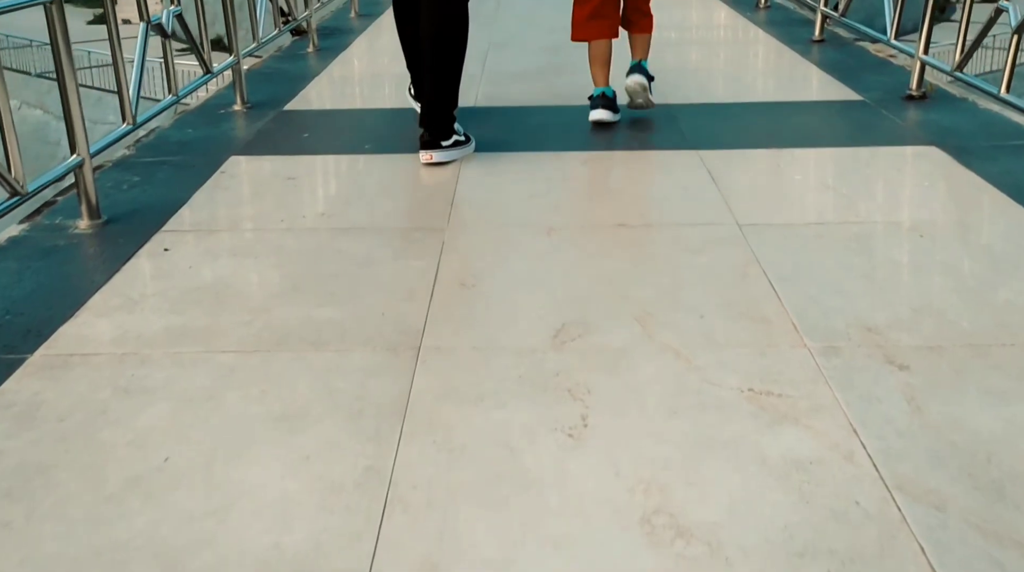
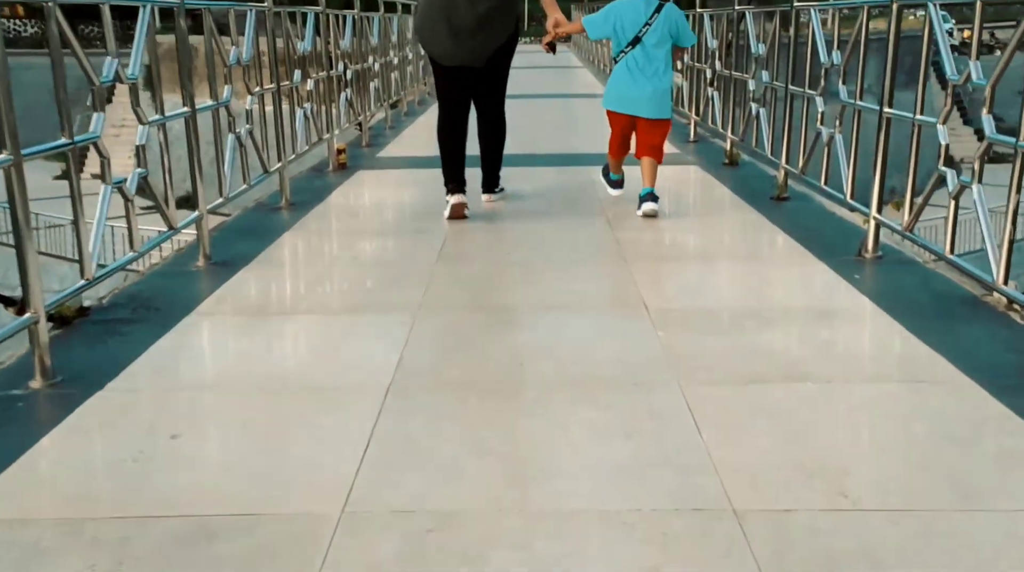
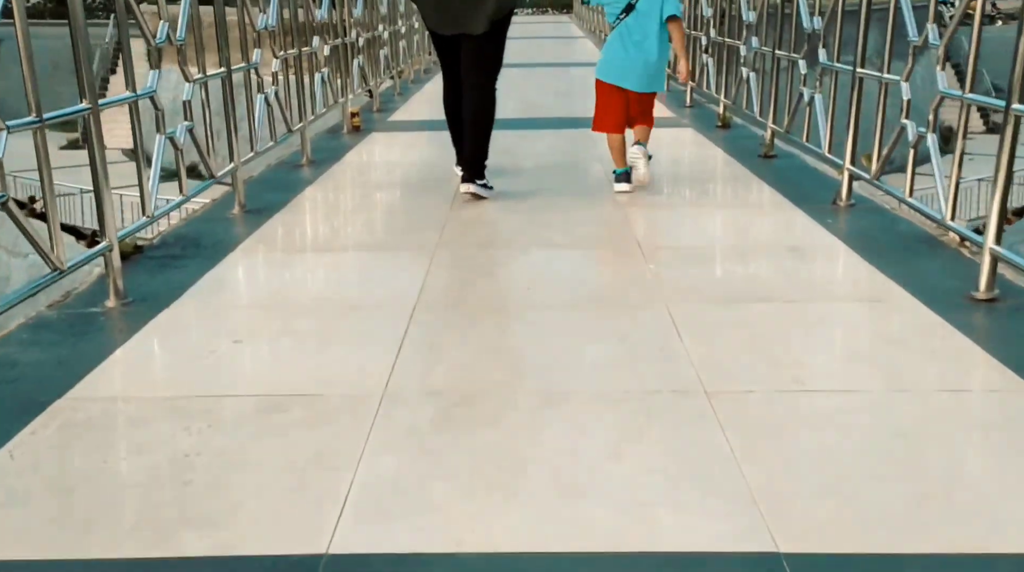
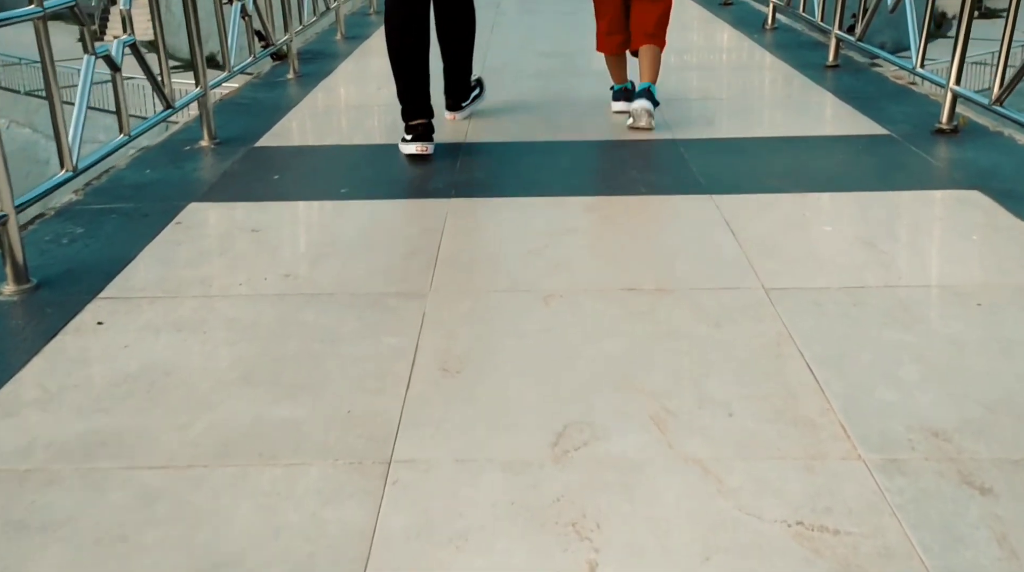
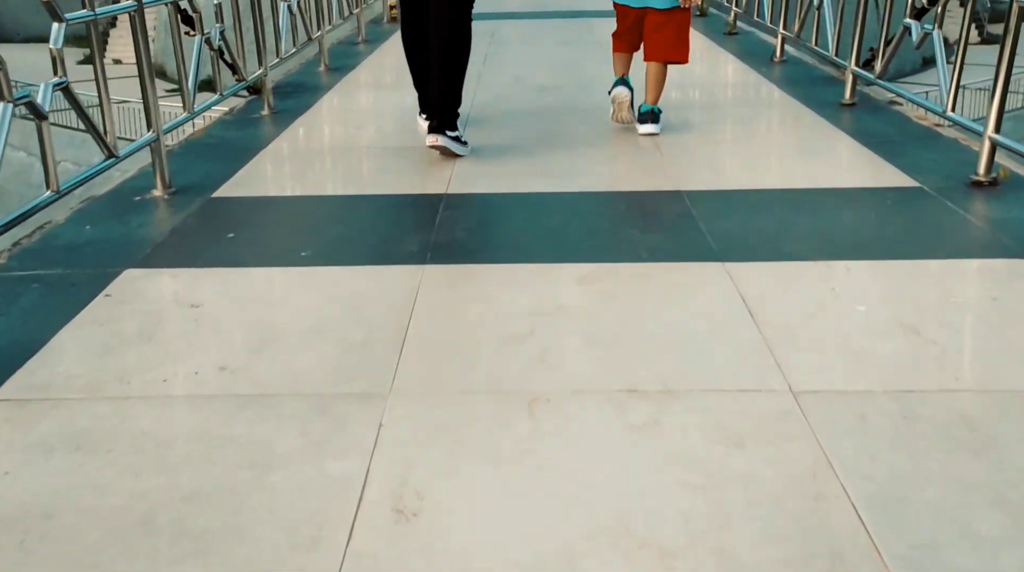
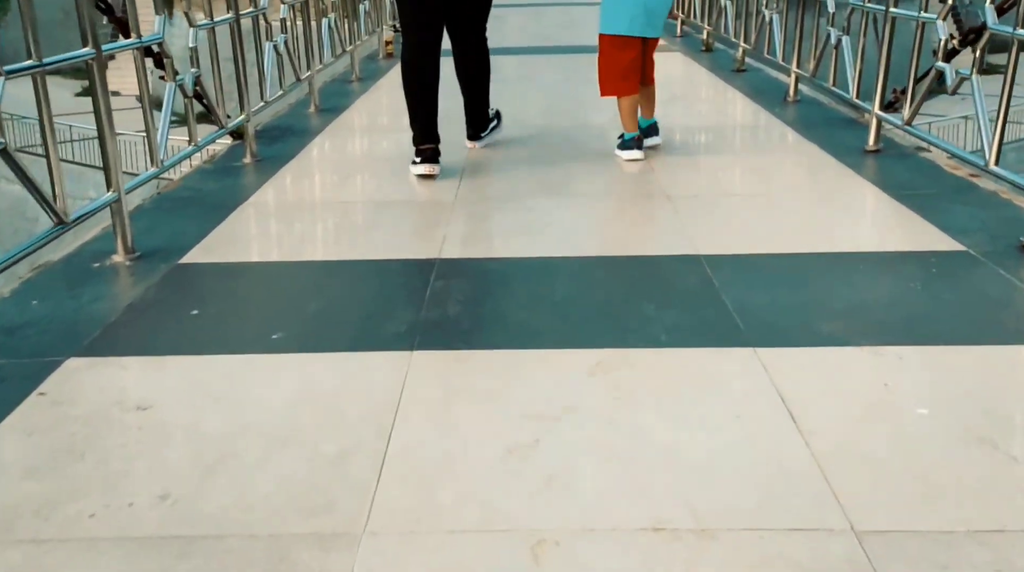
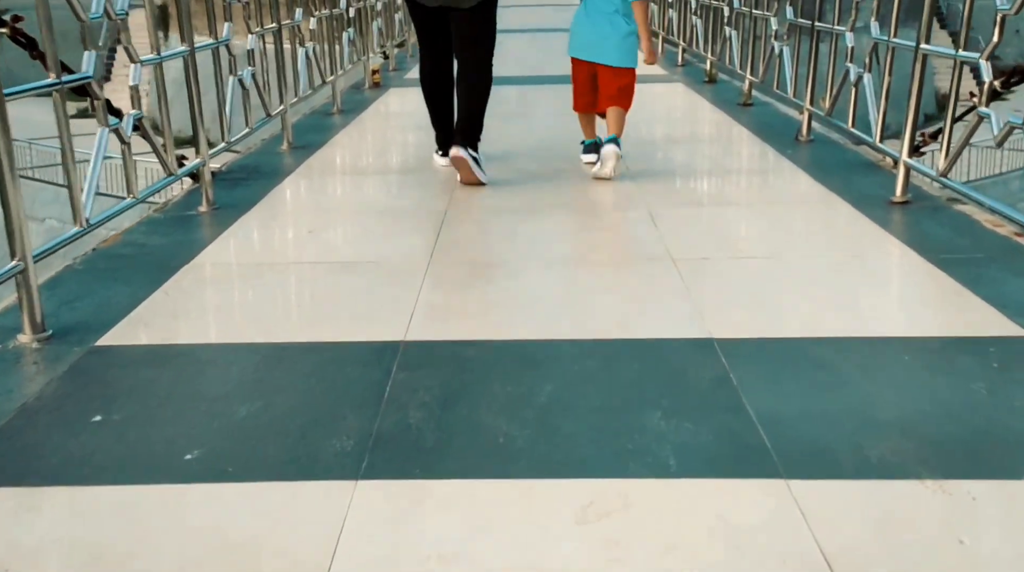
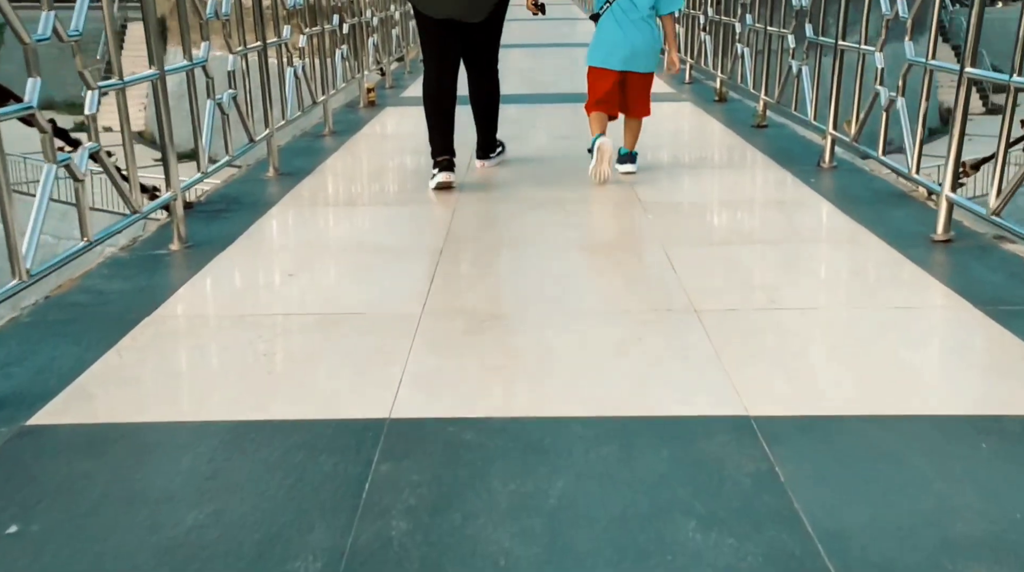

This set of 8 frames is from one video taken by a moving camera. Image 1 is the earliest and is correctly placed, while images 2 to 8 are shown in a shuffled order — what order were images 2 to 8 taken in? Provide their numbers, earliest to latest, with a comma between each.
4, 5, 6, 7, 8, 3, 2
